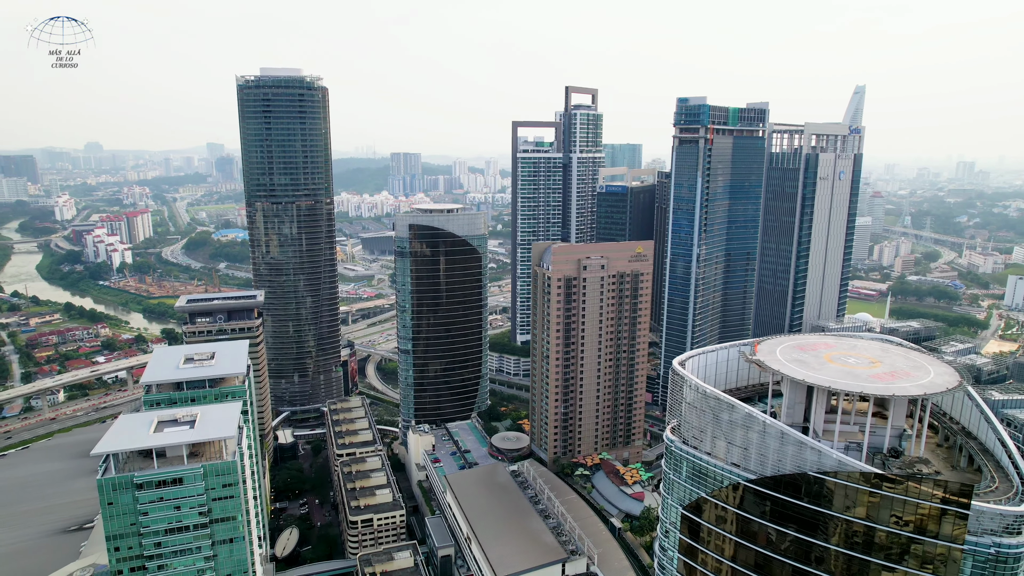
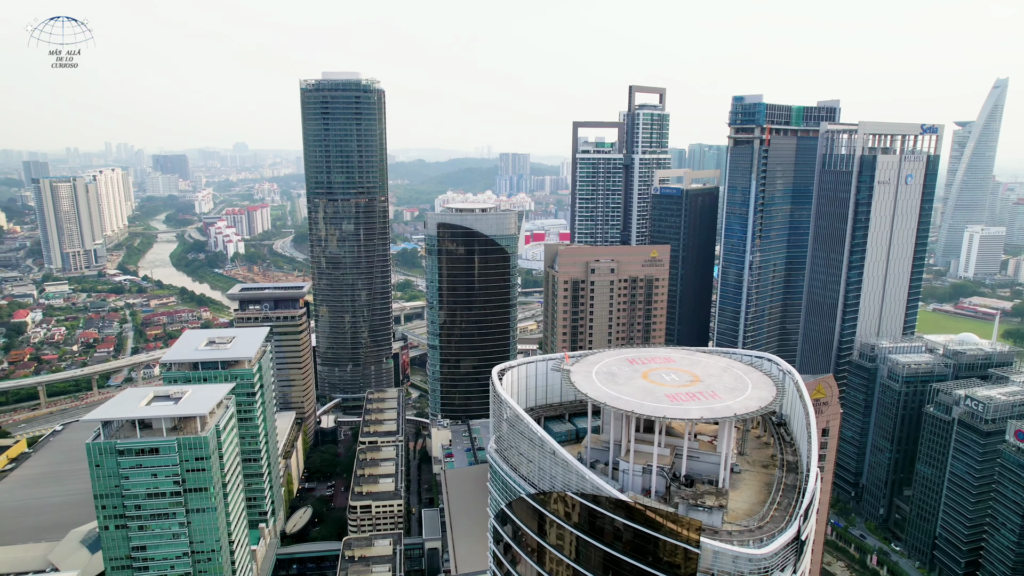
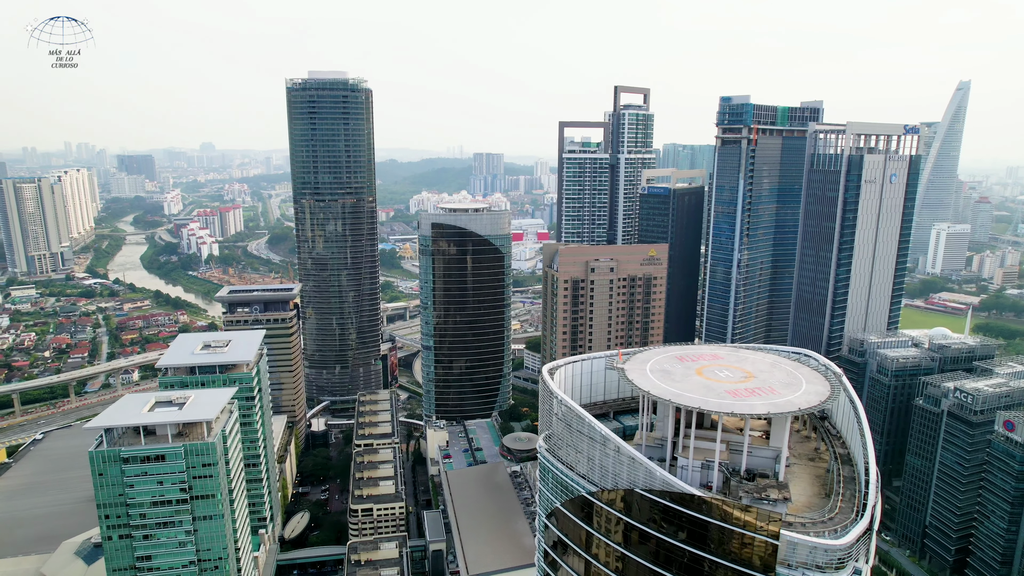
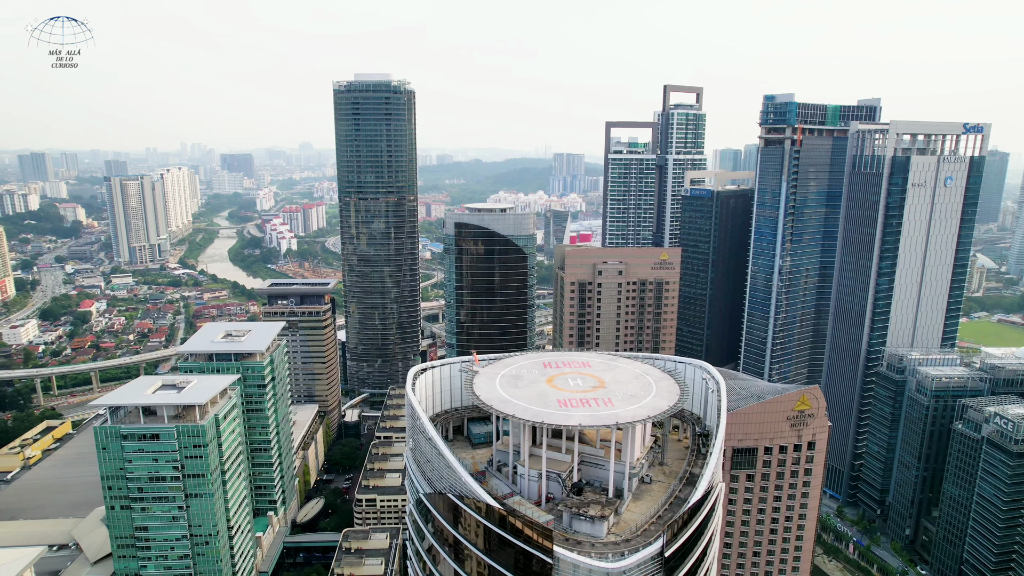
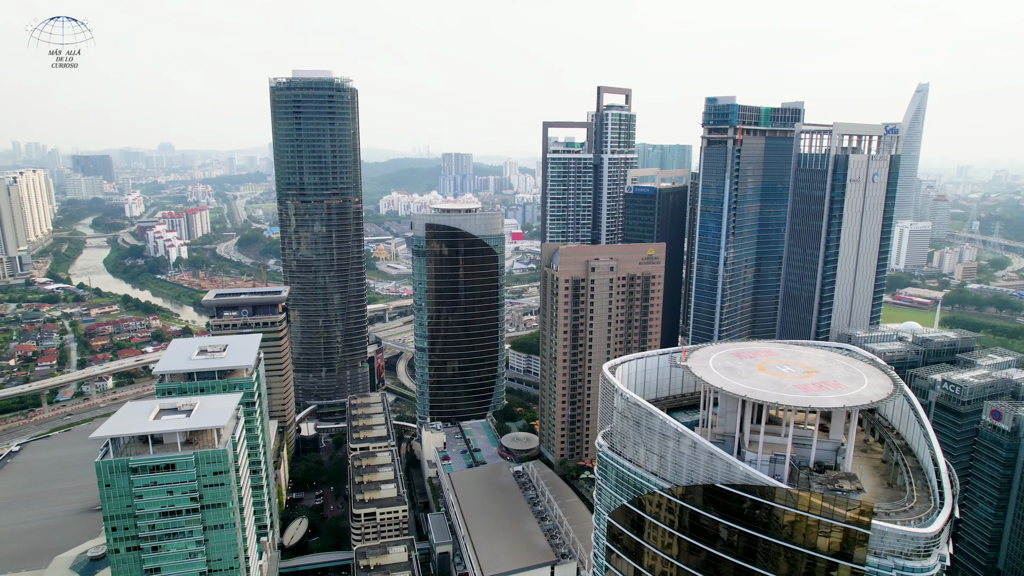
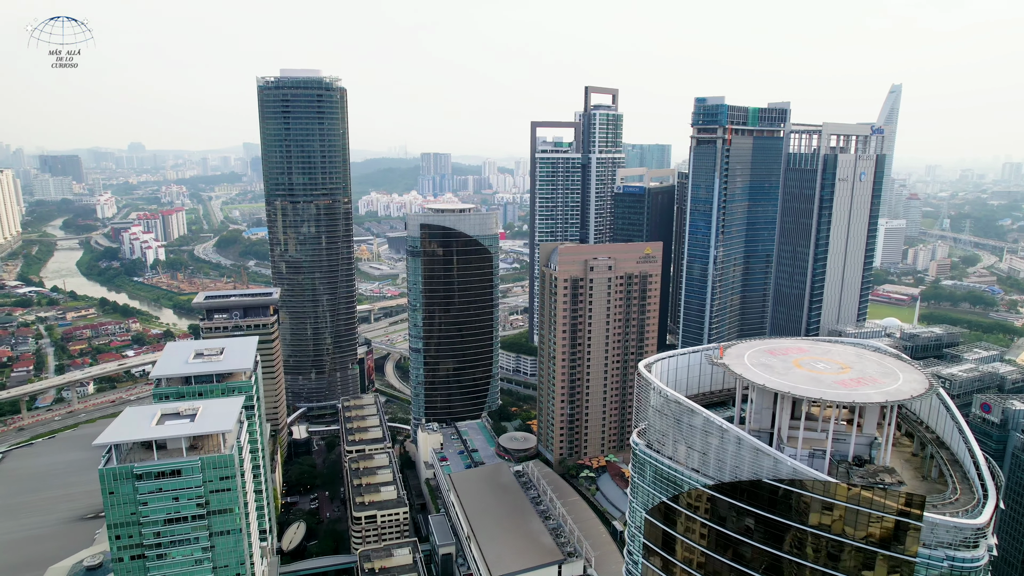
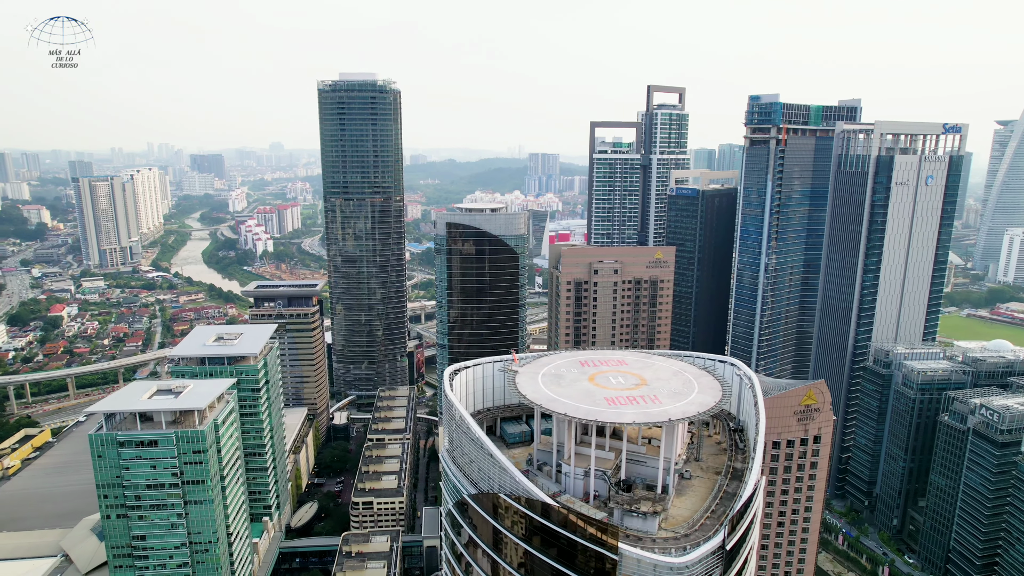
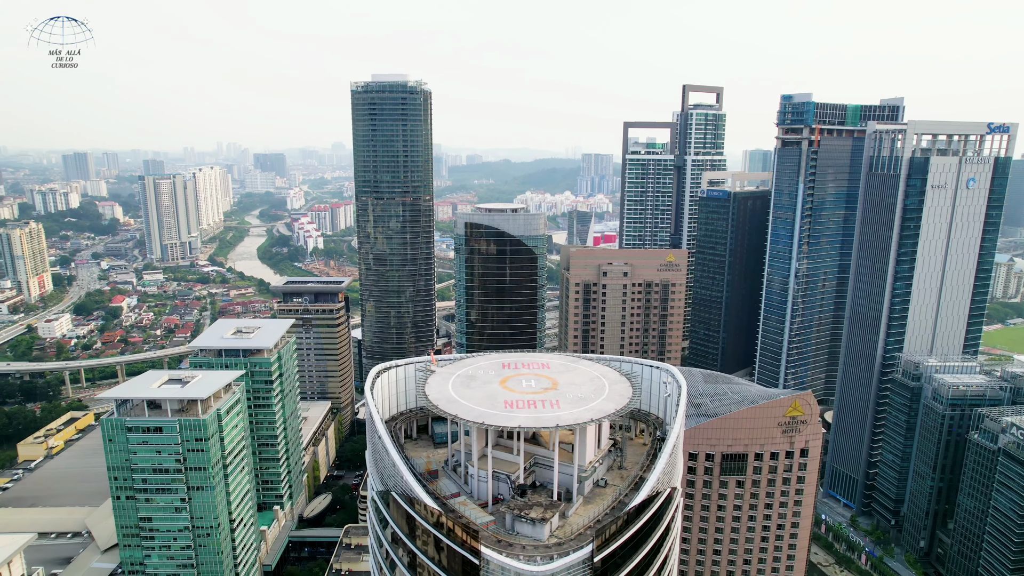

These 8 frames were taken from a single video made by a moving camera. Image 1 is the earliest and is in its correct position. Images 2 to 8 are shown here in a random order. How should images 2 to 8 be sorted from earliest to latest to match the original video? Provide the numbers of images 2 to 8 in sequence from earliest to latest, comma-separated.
6, 5, 3, 2, 7, 4, 8
